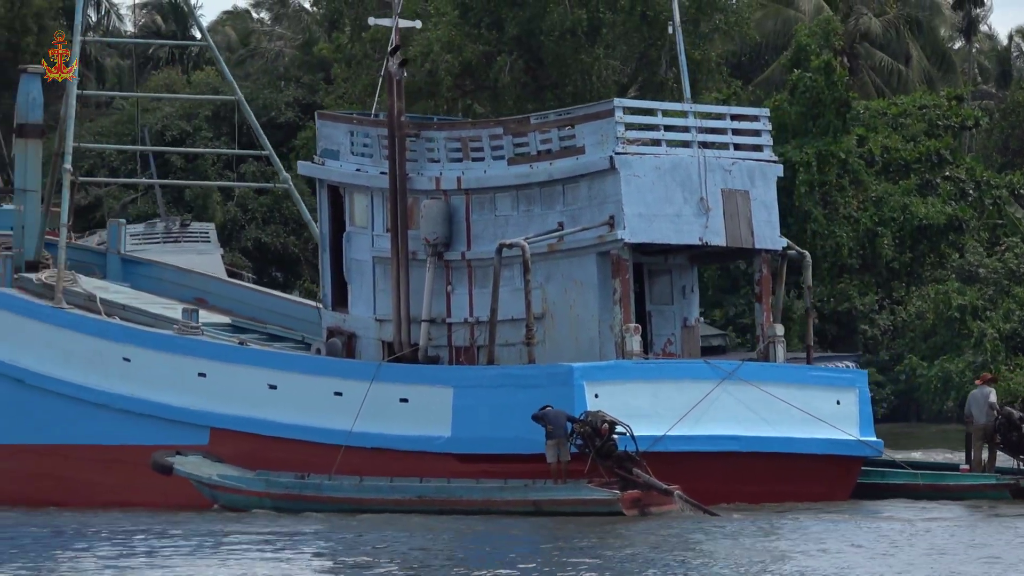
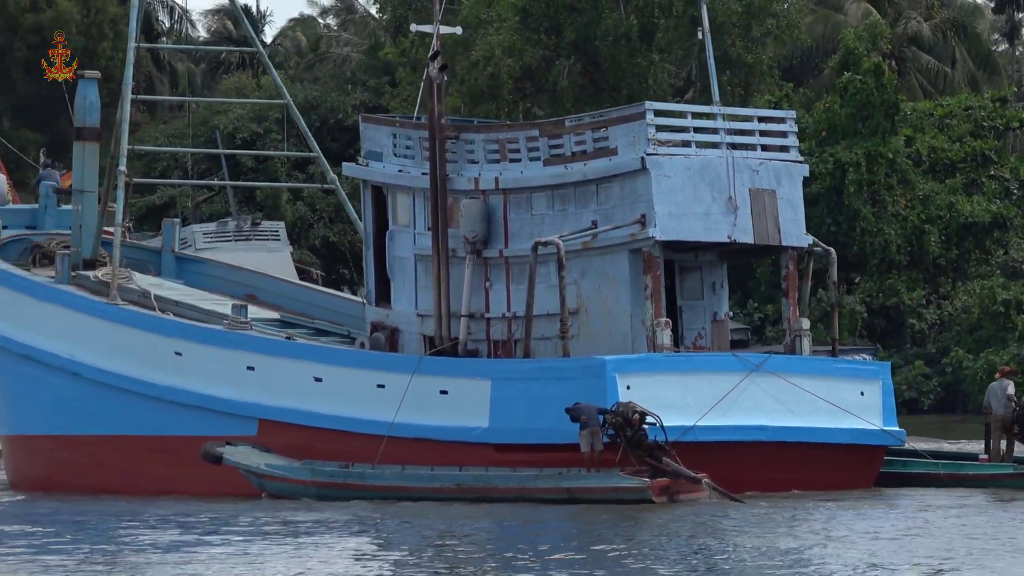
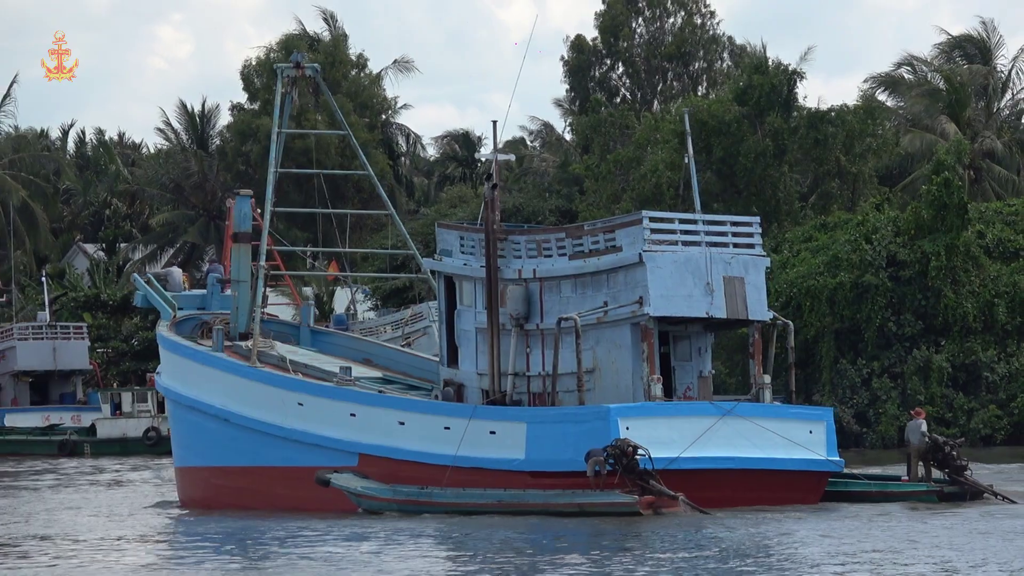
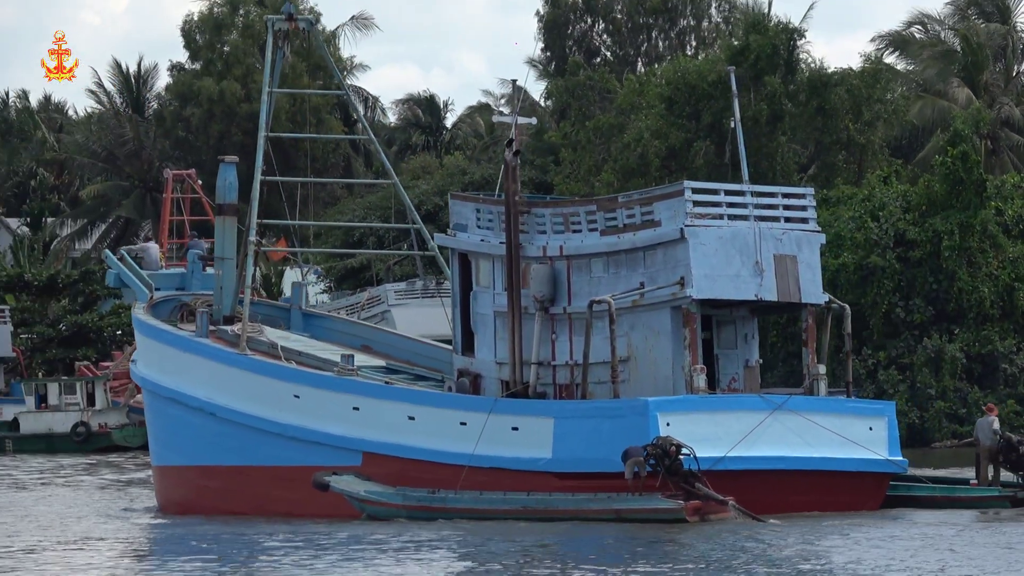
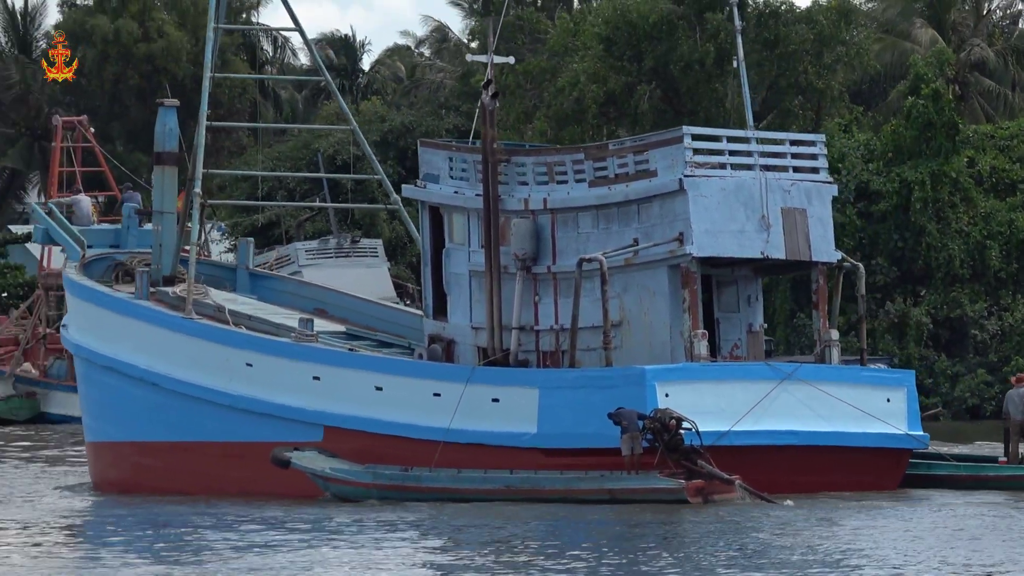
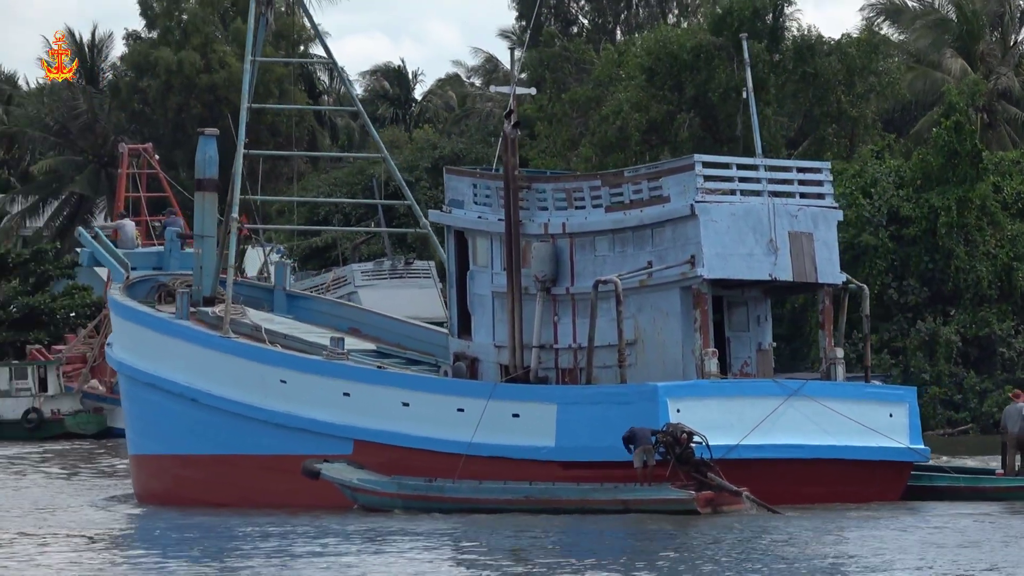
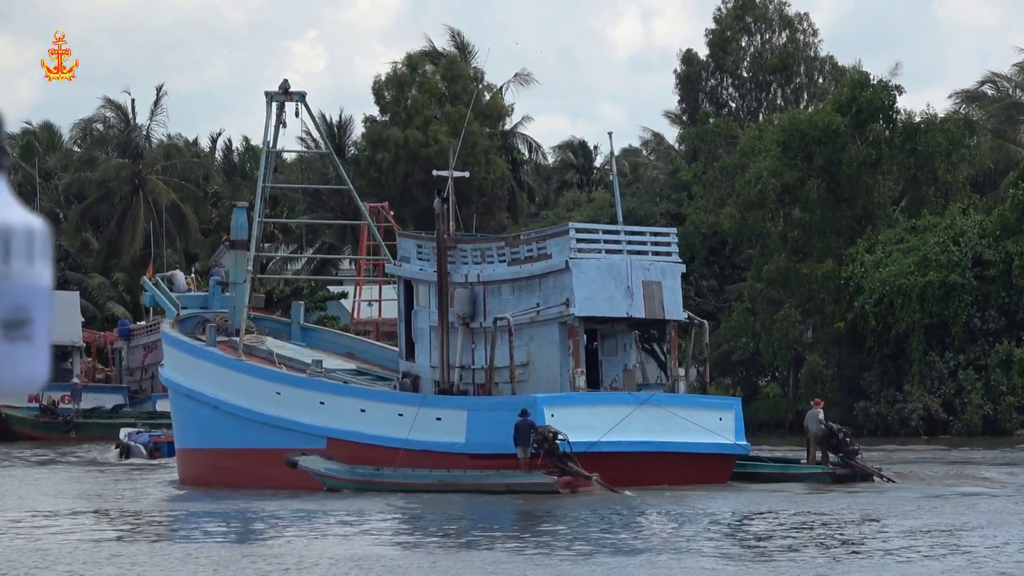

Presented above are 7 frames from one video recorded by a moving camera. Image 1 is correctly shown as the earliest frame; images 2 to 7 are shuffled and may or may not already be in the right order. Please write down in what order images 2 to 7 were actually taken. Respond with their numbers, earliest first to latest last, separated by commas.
2, 5, 6, 4, 3, 7
